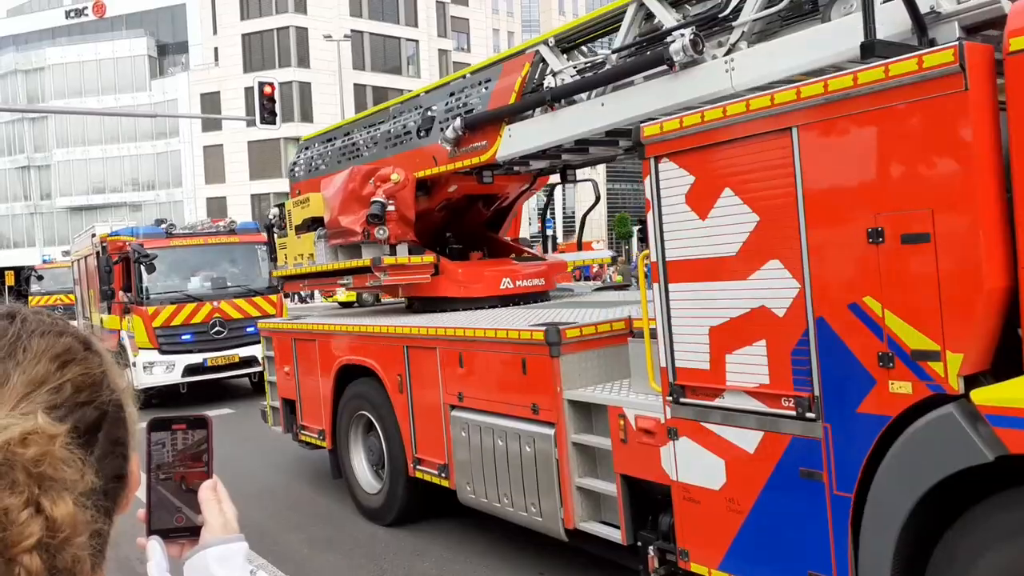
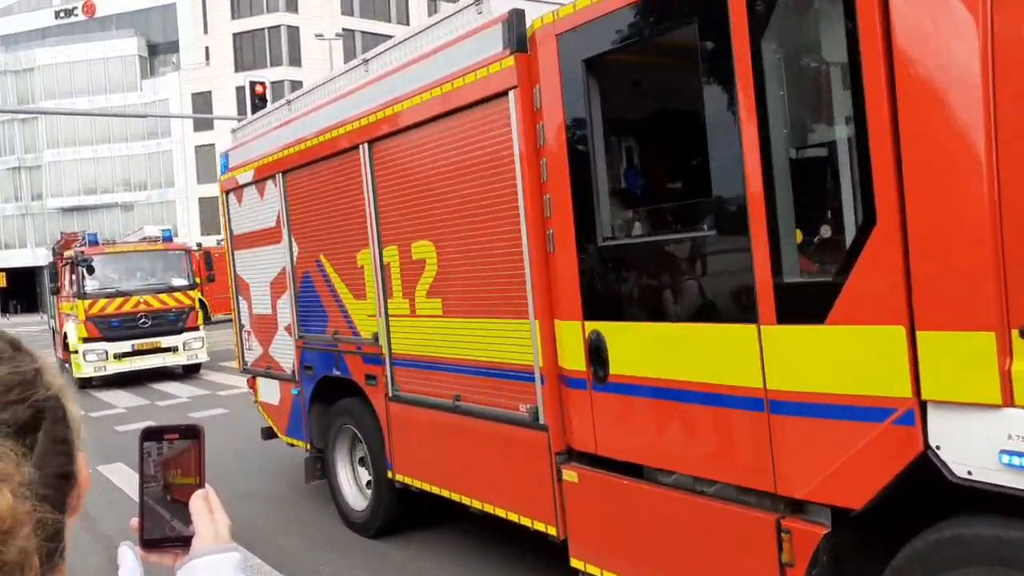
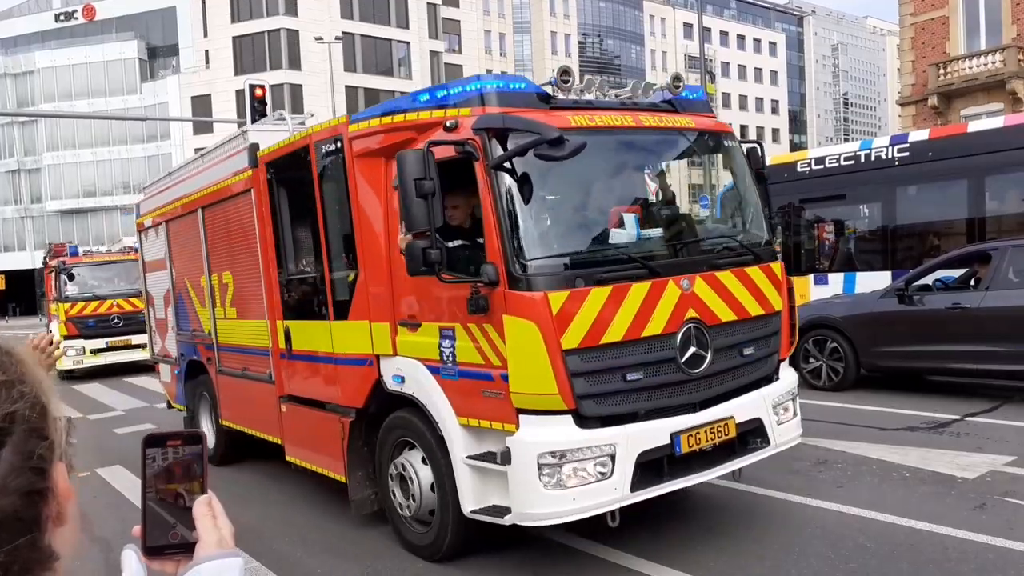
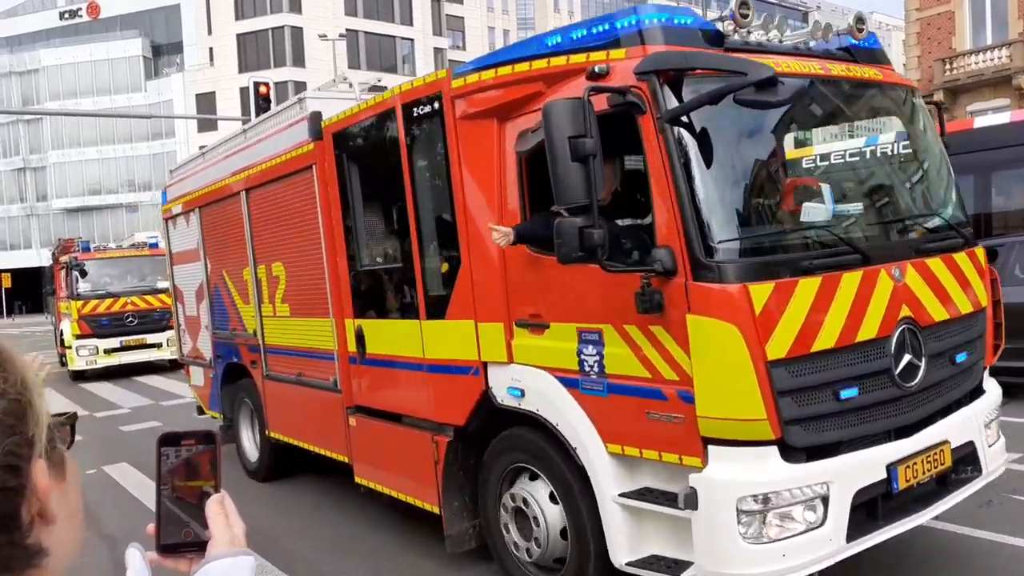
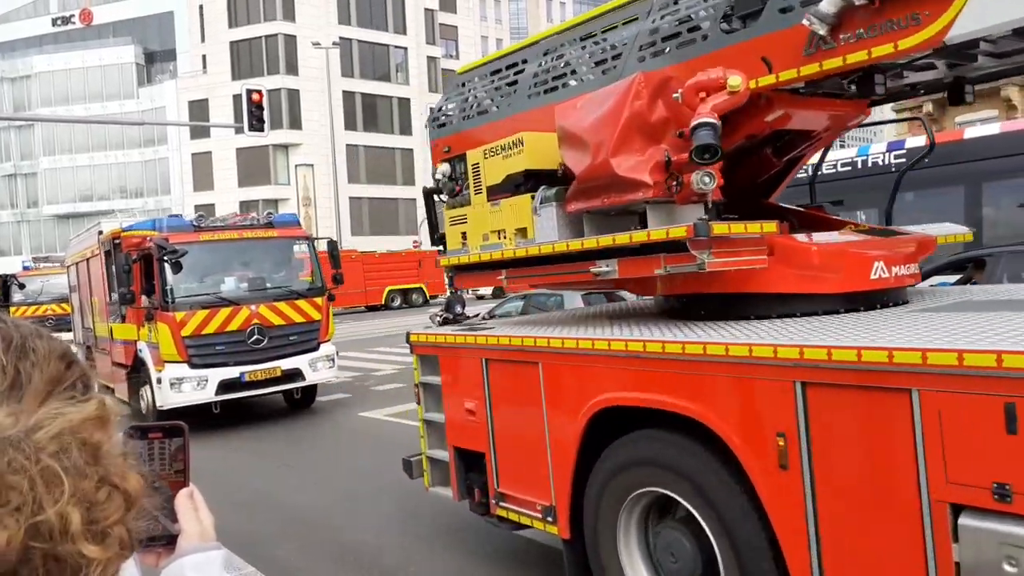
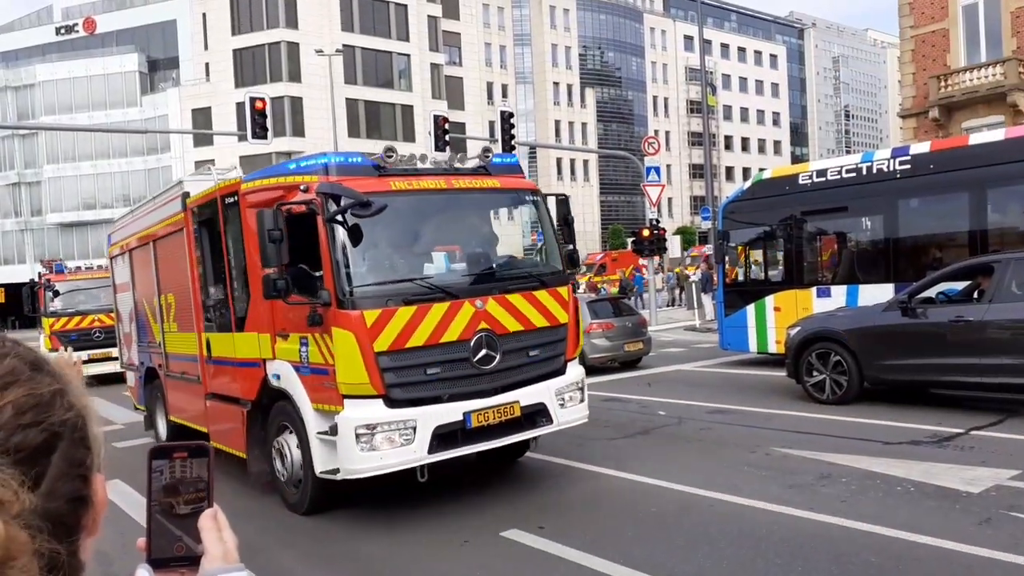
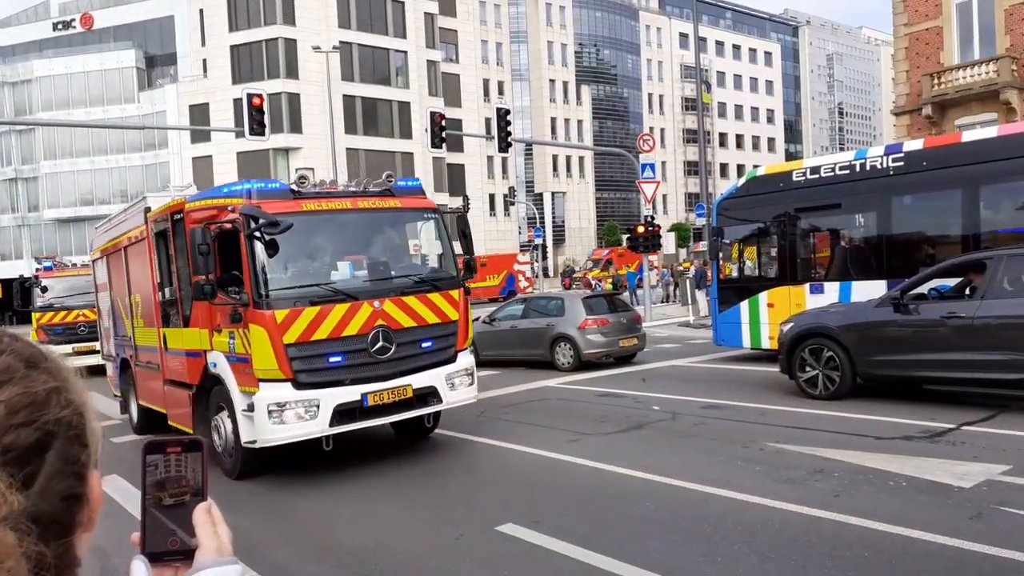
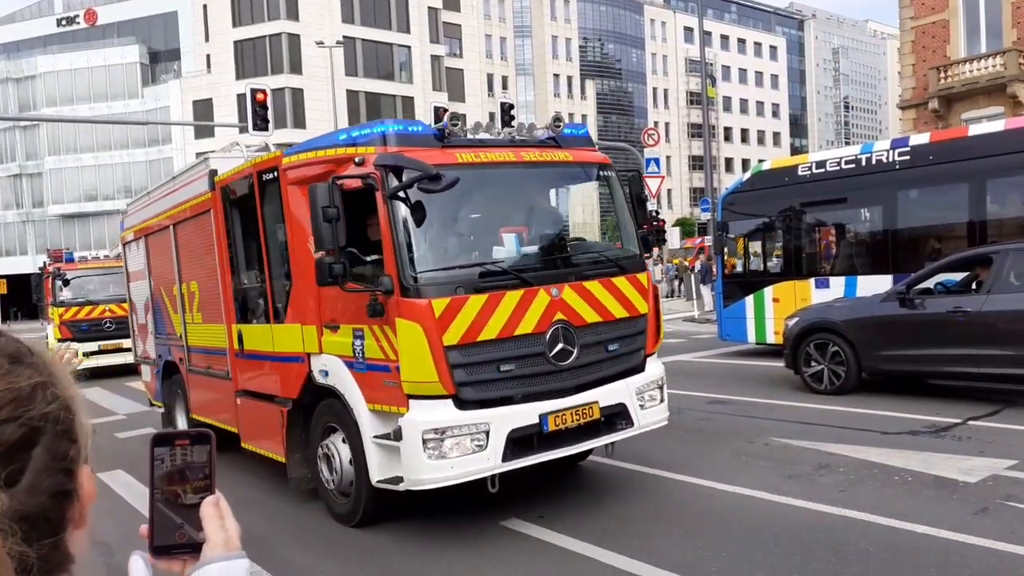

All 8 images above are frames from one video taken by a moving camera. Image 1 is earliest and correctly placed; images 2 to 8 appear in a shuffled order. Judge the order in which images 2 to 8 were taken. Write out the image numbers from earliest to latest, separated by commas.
5, 7, 6, 8, 3, 4, 2
